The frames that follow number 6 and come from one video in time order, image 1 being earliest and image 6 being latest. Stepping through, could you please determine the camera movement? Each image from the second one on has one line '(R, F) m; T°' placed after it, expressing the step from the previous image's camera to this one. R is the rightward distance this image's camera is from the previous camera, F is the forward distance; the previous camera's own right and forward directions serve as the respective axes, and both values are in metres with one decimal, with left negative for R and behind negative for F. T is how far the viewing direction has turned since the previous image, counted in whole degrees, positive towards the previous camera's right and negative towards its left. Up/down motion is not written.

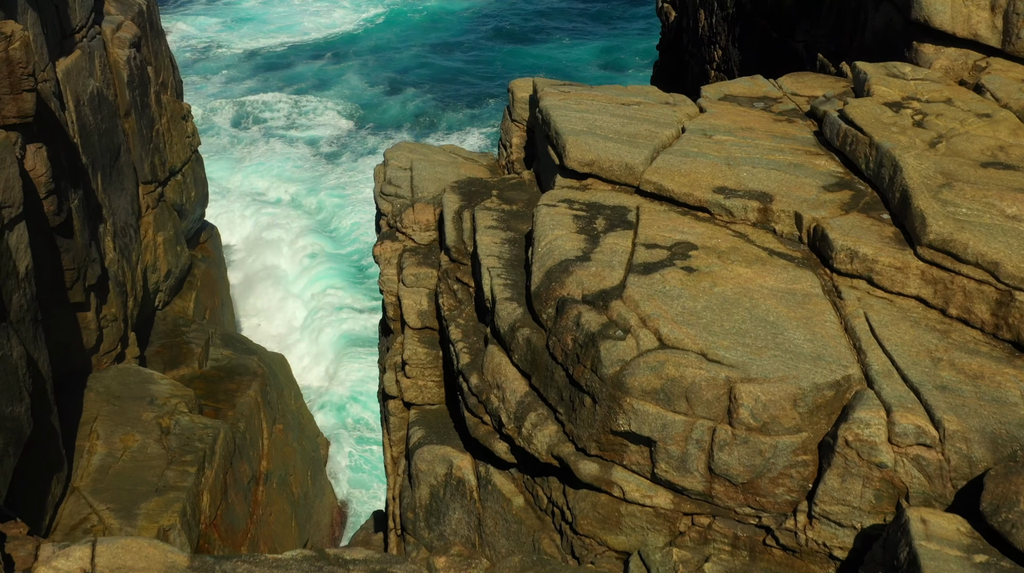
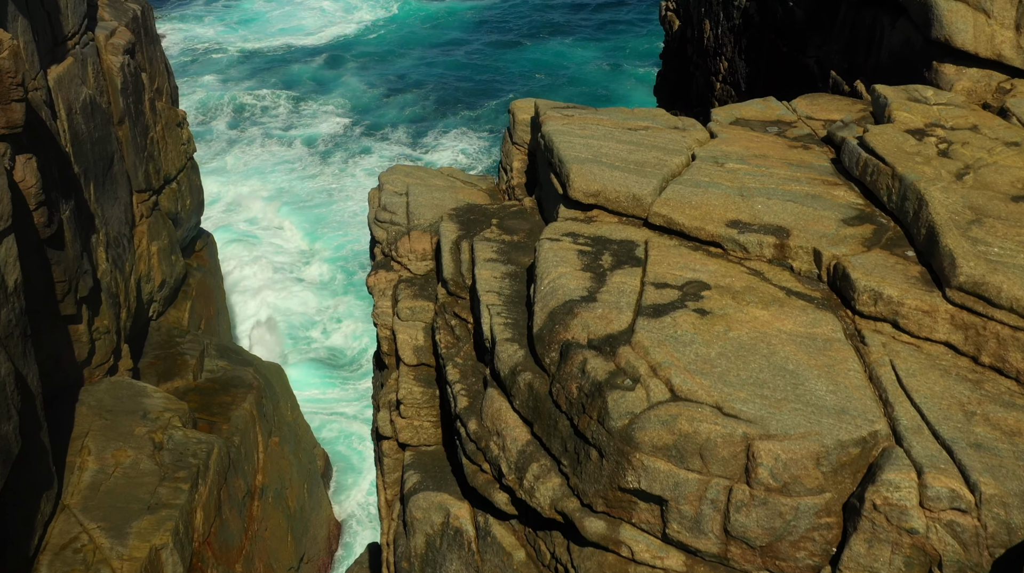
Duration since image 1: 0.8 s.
(0.0, +1.0) m; 0°
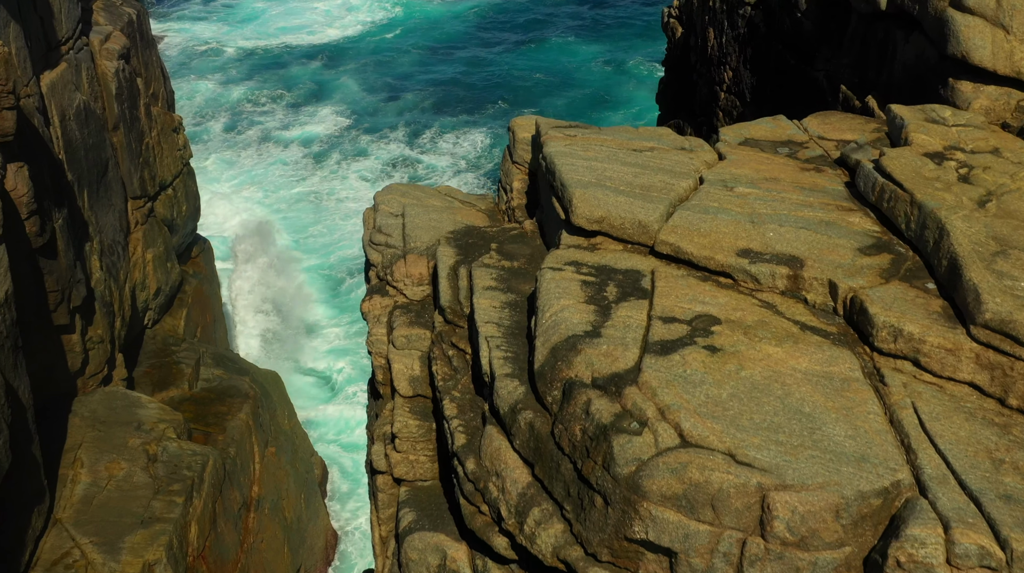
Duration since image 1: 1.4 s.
(0.0, +0.8) m; 0°
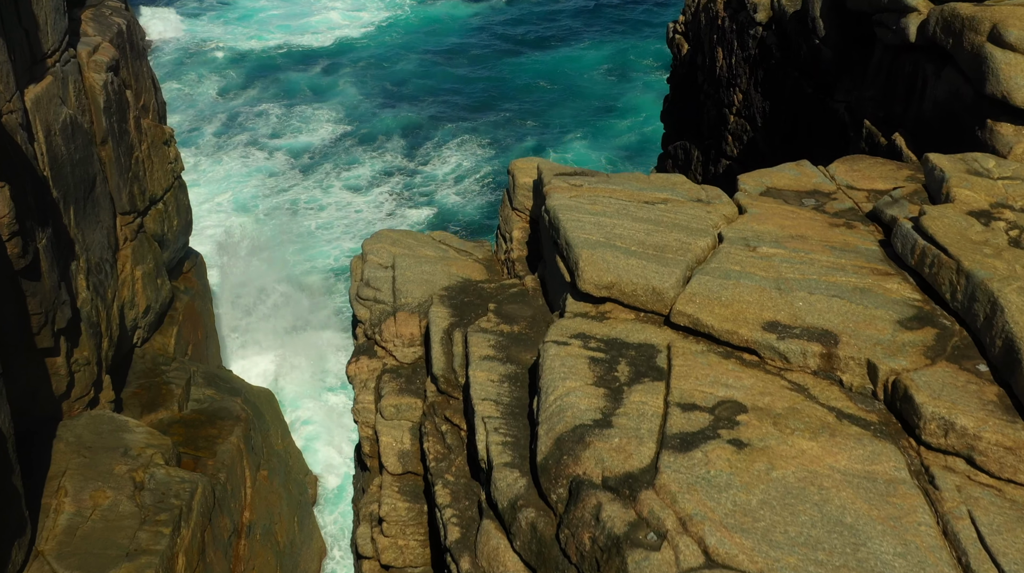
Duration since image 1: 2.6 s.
(0.0, +1.7) m; 0°
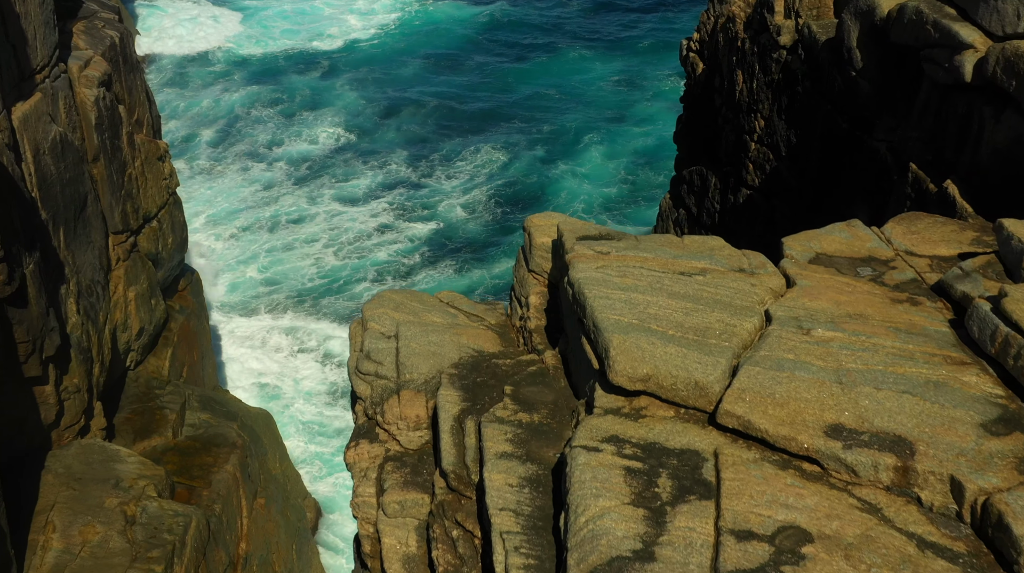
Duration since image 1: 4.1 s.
(-0.2, +2.0) m; 0°
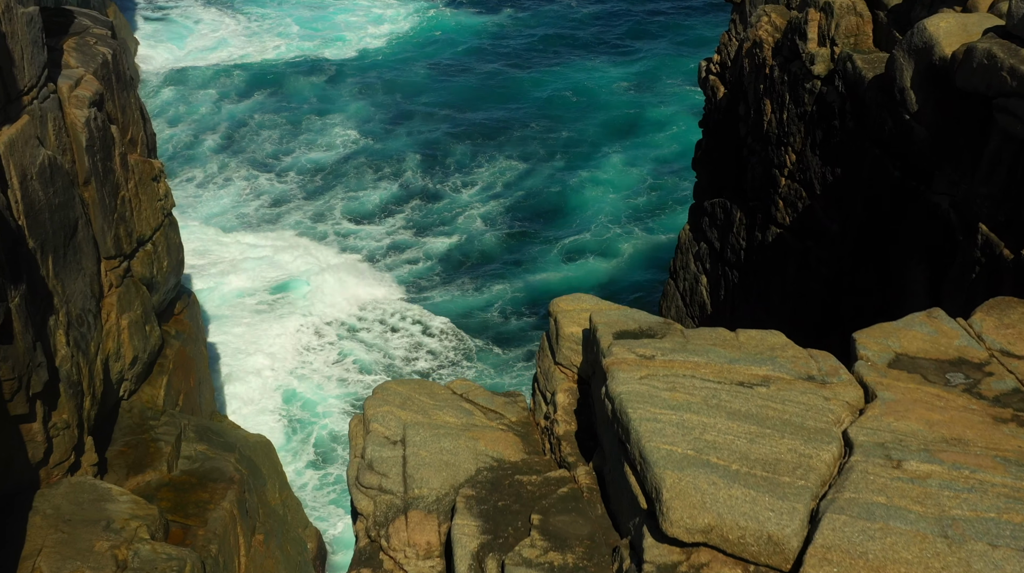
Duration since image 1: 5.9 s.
(-0.3, +2.4) m; 0°
